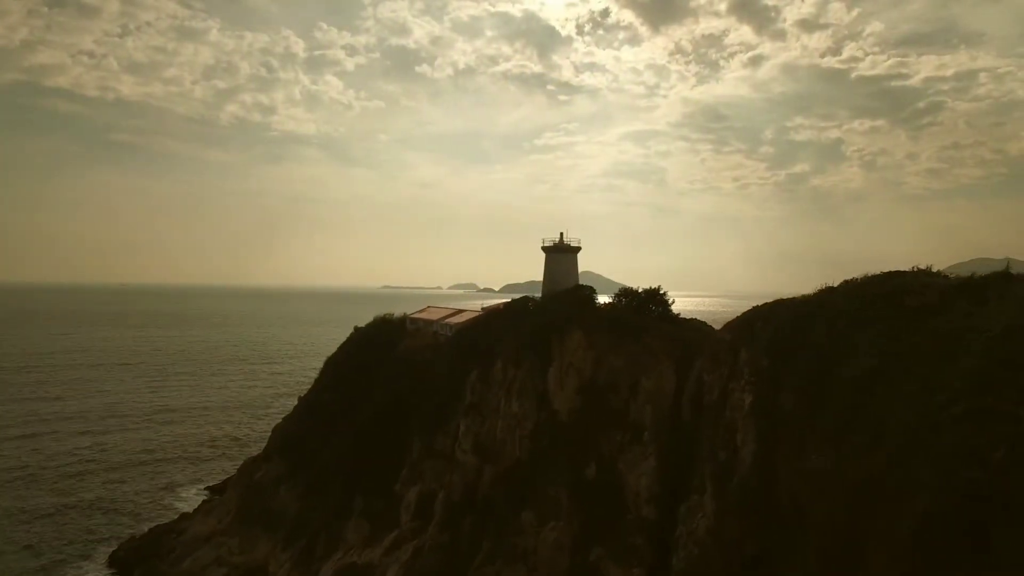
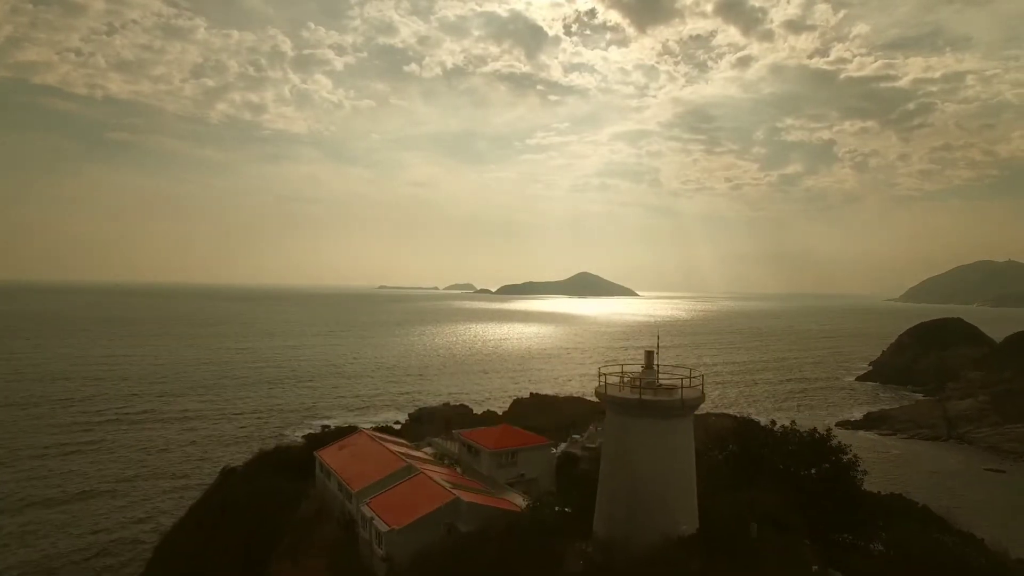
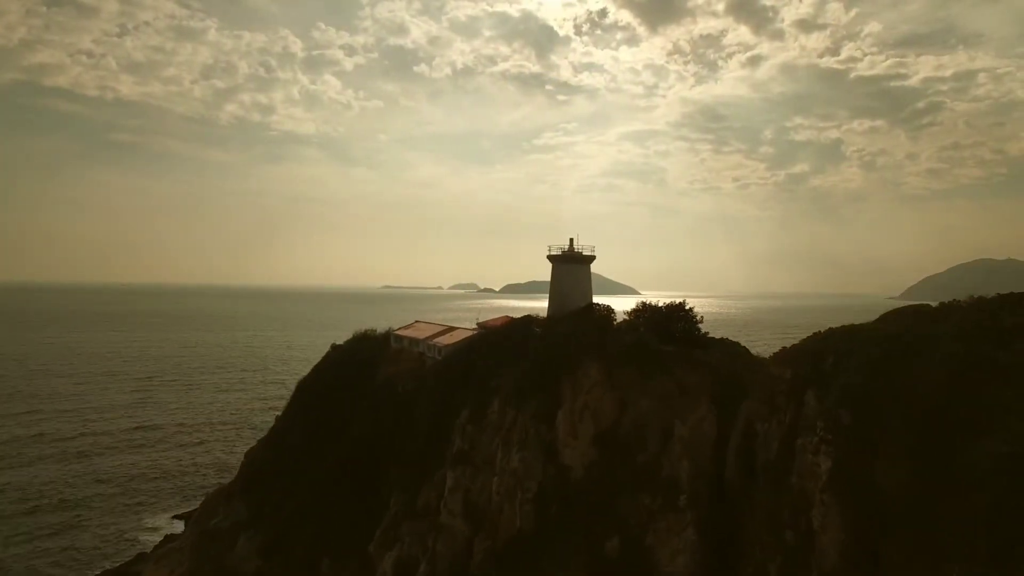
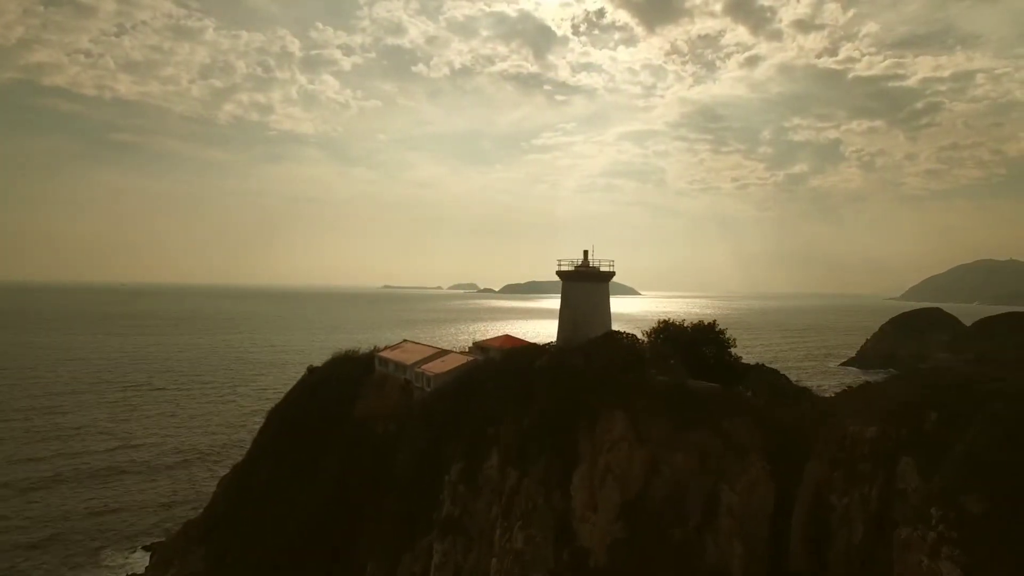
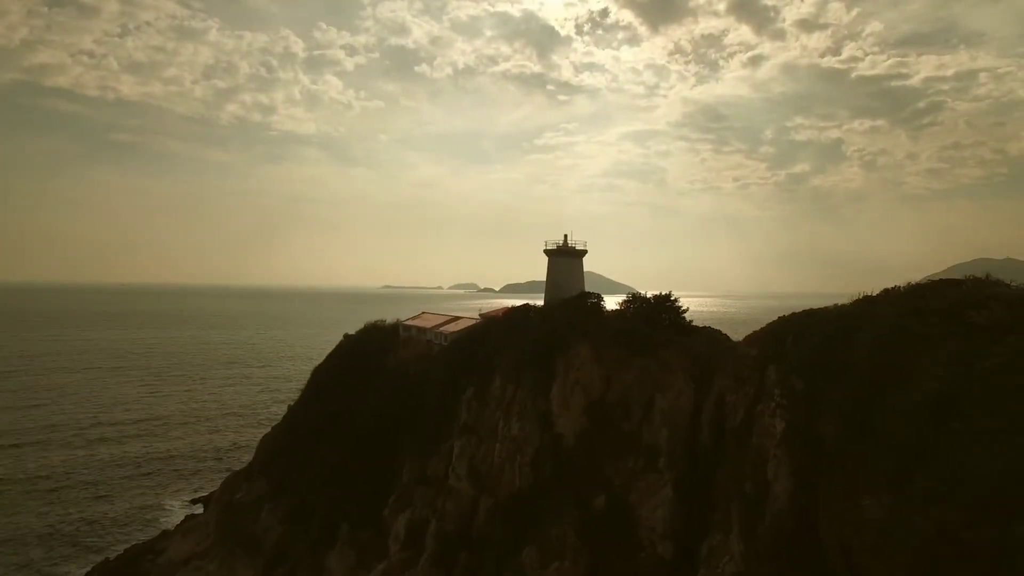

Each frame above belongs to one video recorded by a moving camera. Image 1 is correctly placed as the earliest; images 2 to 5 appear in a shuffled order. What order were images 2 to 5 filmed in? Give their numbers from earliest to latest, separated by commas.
5, 3, 4, 2
